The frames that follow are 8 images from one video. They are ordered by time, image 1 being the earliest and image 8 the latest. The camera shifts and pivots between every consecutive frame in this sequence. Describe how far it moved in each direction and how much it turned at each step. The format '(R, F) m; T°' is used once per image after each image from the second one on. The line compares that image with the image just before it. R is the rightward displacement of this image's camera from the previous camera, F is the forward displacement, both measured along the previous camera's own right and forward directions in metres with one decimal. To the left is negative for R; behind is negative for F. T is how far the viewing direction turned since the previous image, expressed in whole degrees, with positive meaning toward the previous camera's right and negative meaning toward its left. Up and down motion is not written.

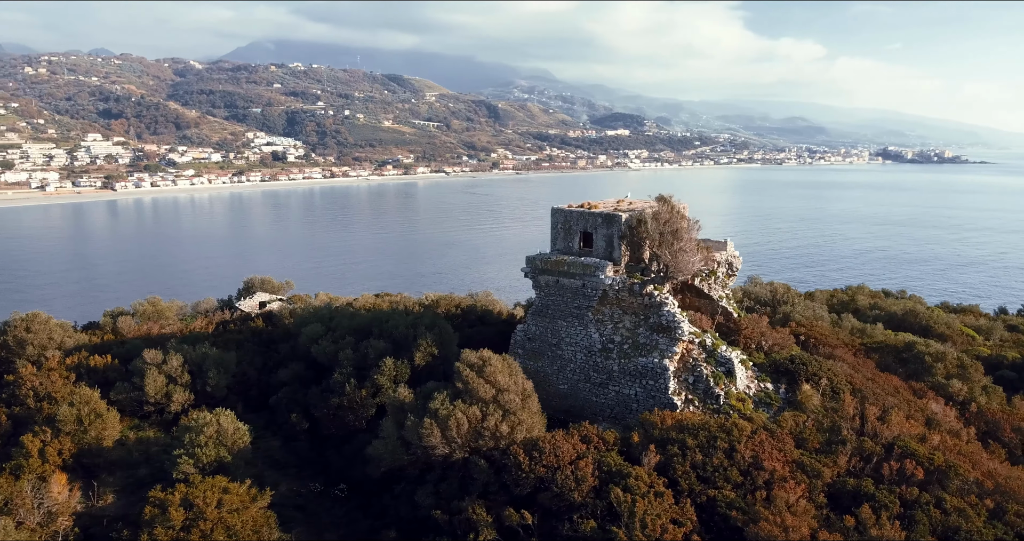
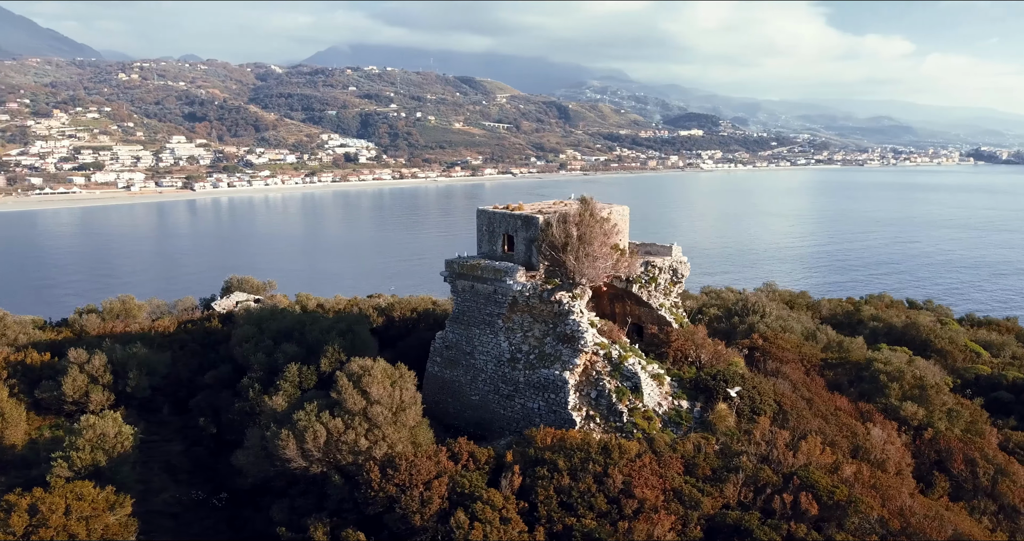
(+2.4, +0.7) m; -5°
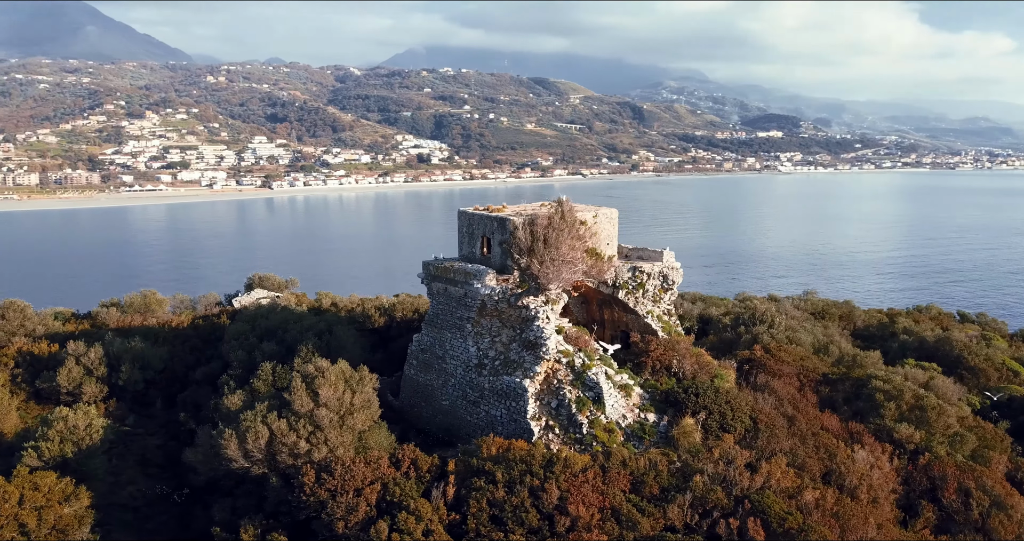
(+1.4, +0.4) m; -5°
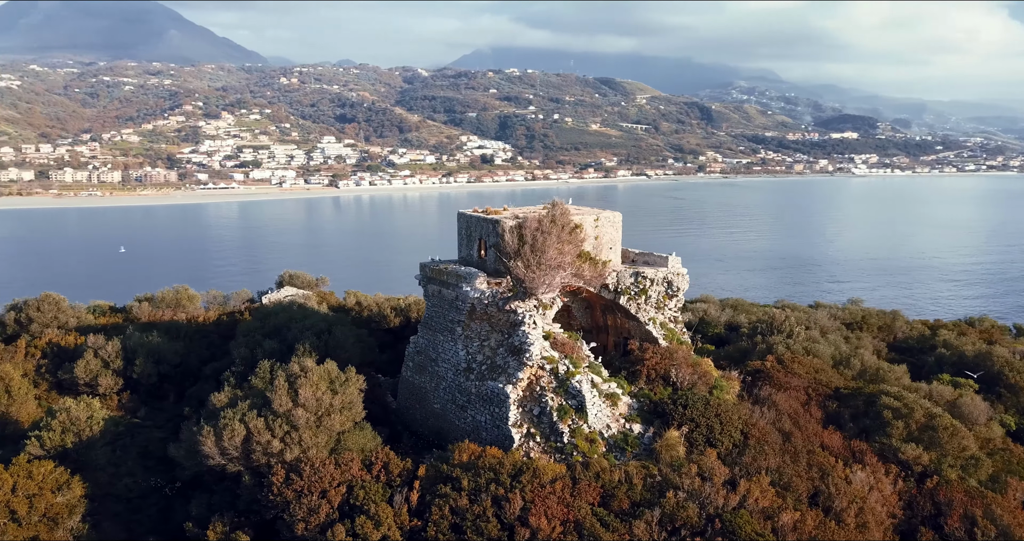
(+1.0, +0.2) m; -5°
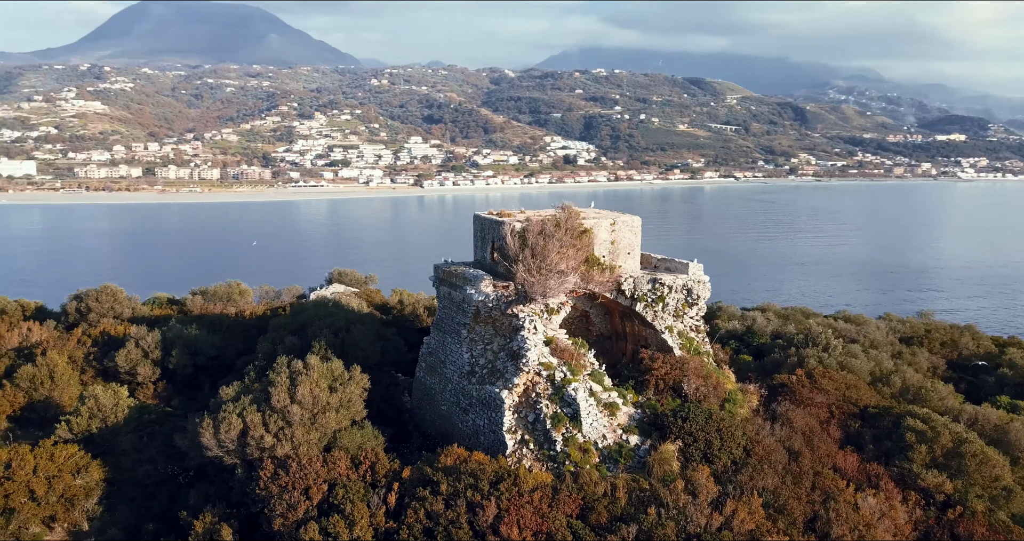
(+1.0, +0.2) m; -6°
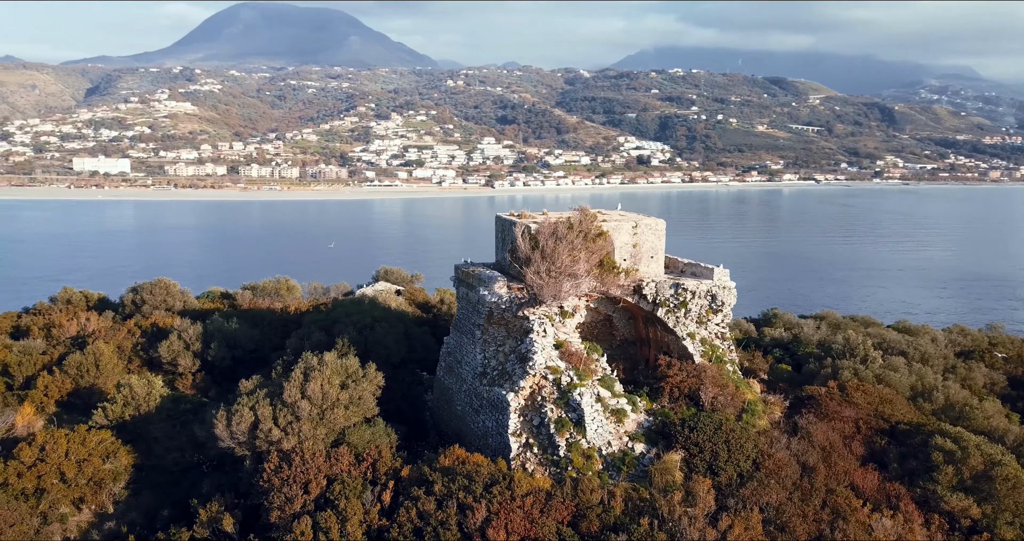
(+0.8, +0.1) m; -5°
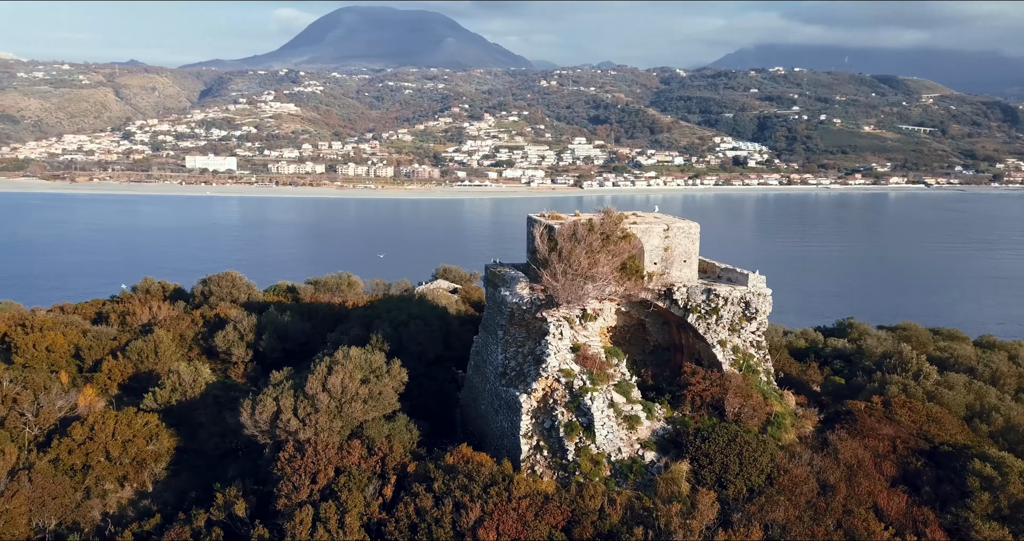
(+0.9, +0.1) m; -7°
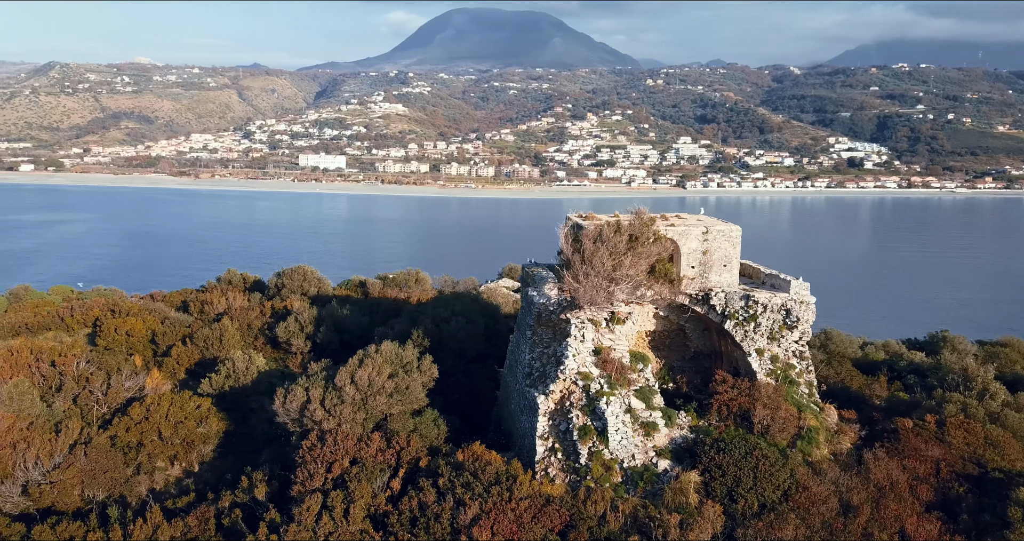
(+1.0, +0.1) m; -8°
